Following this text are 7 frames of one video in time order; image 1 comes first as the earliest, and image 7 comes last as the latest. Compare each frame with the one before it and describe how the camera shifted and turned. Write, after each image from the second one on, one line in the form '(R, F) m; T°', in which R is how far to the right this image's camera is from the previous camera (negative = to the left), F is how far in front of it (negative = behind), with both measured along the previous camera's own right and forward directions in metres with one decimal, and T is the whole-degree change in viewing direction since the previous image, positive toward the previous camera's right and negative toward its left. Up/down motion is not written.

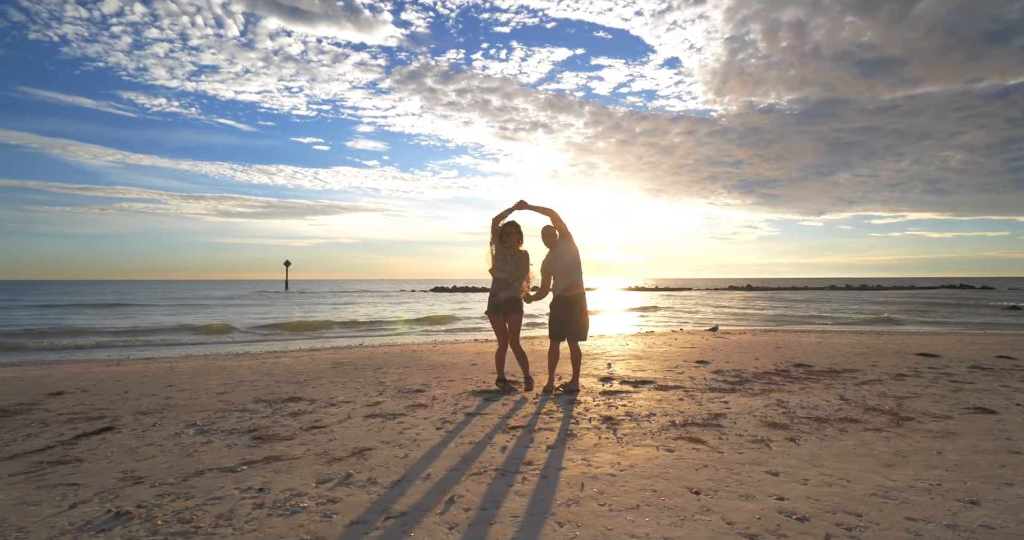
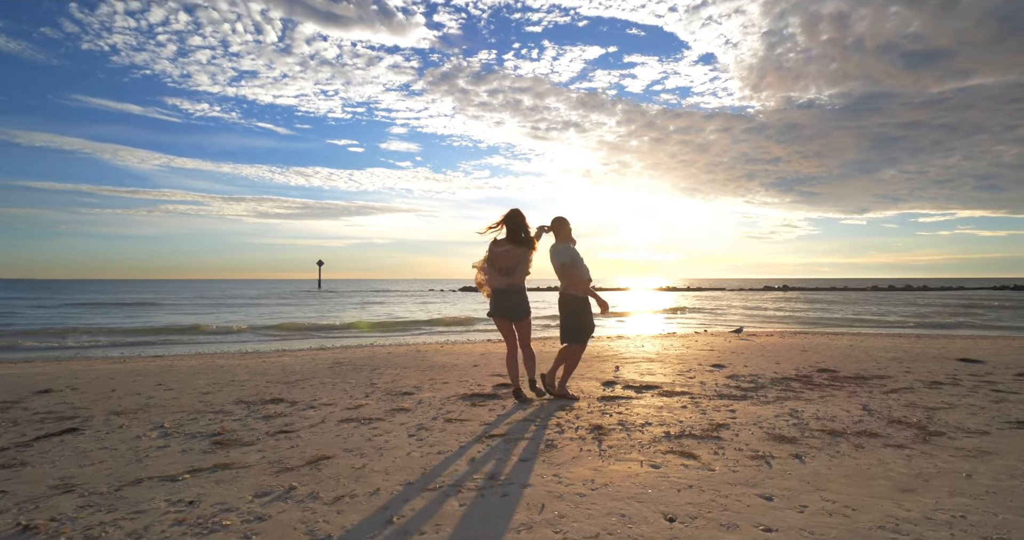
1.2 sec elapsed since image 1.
(+0.4, +0.4) m; -3°
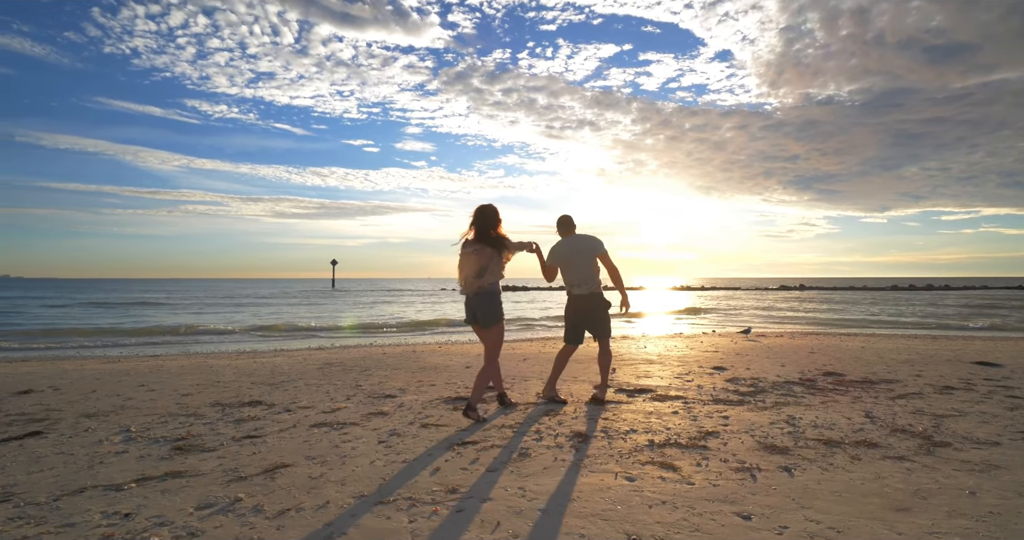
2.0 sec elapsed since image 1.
(+0.3, +0.2) m; -2°
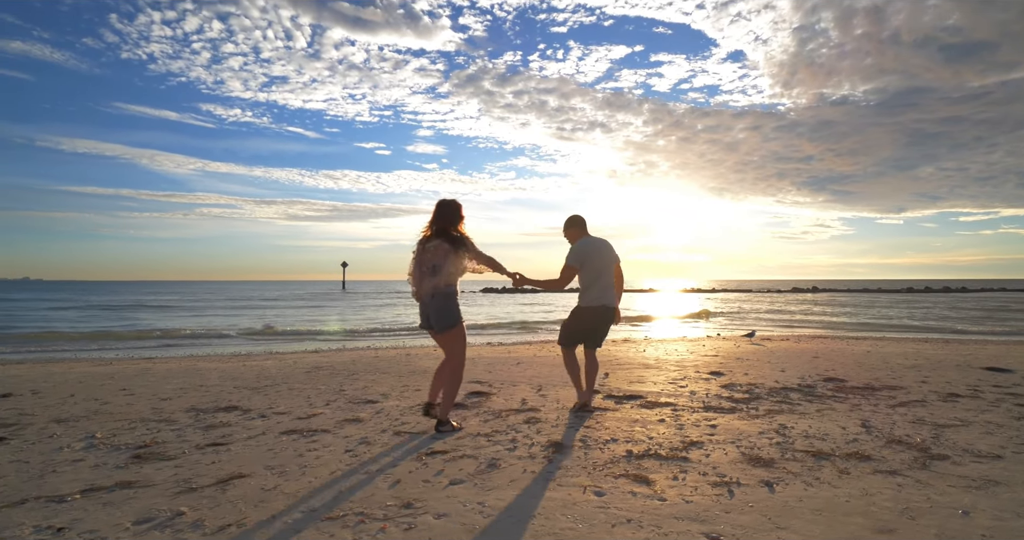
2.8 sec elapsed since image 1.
(+0.3, +0.2) m; -1°
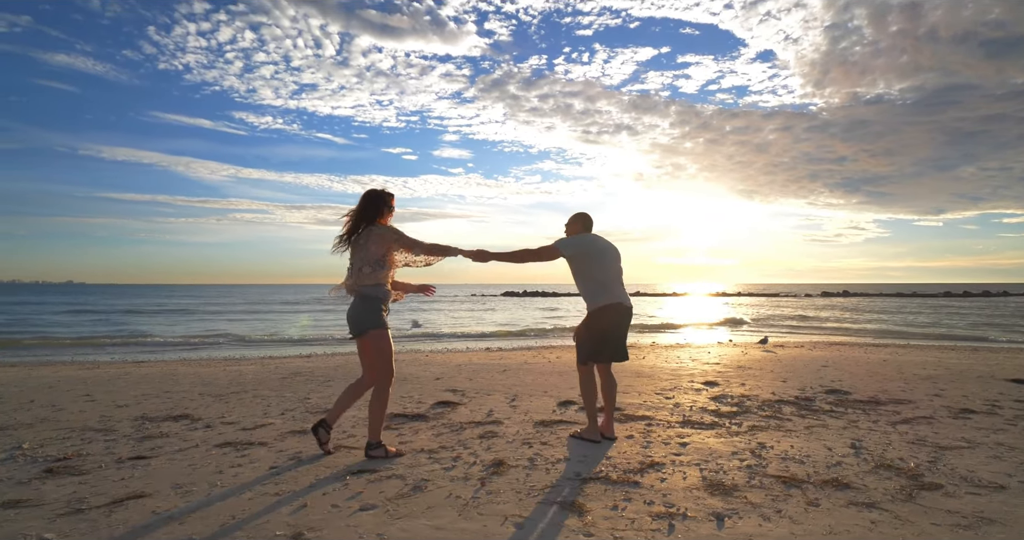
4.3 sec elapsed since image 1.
(+0.6, +0.4) m; -3°
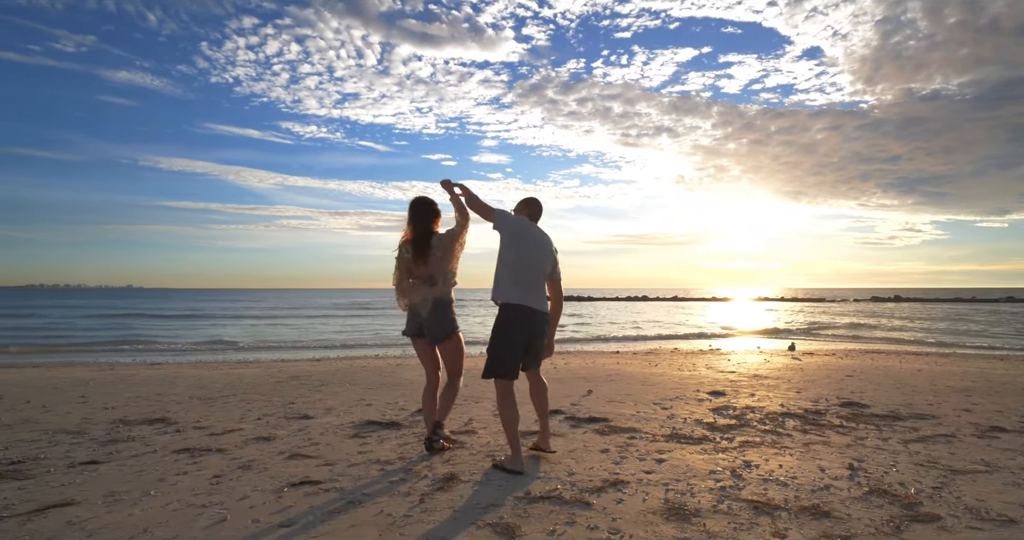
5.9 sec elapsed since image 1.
(+0.6, +0.3) m; -4°
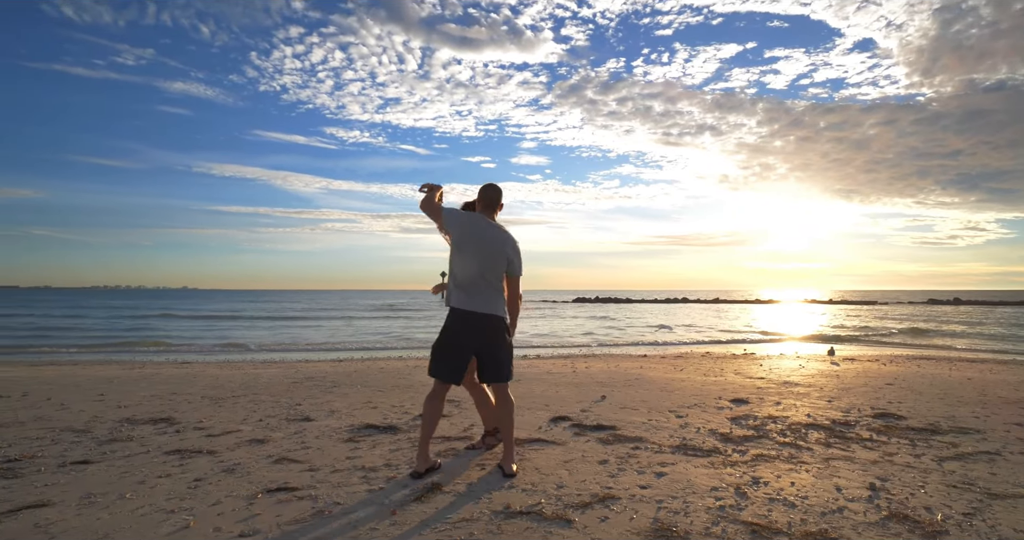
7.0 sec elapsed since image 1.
(+0.3, +0.2) m; -4°
